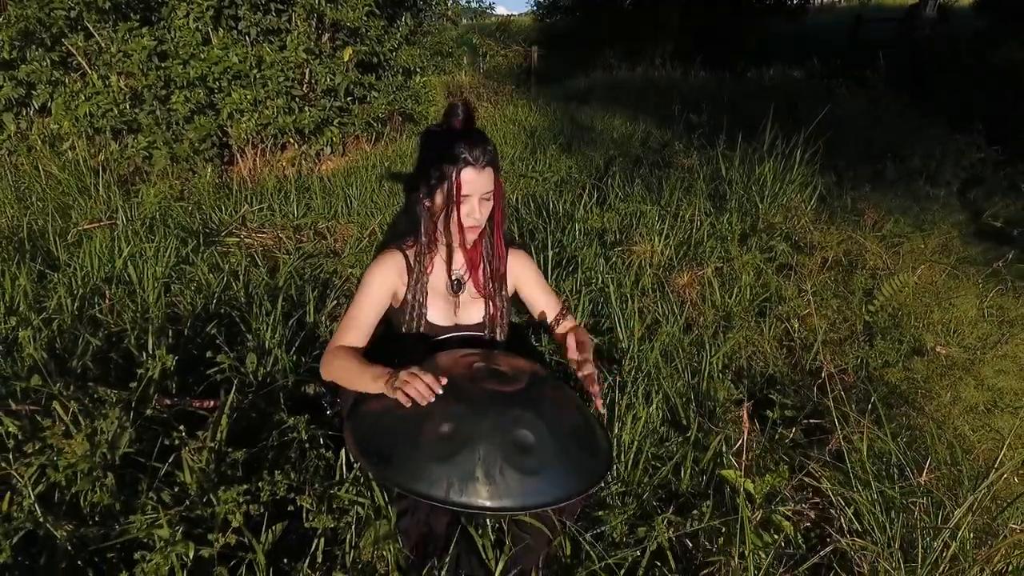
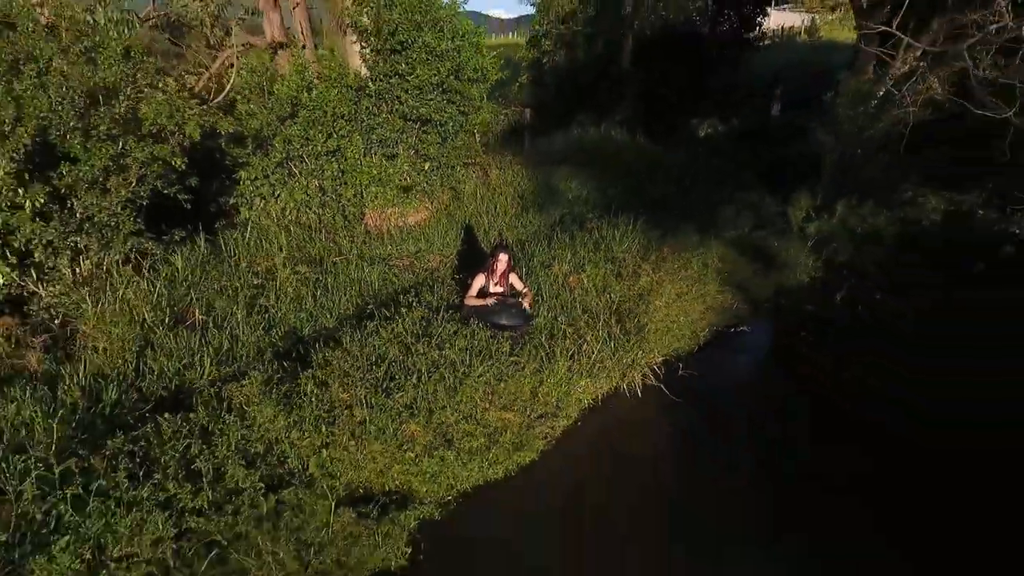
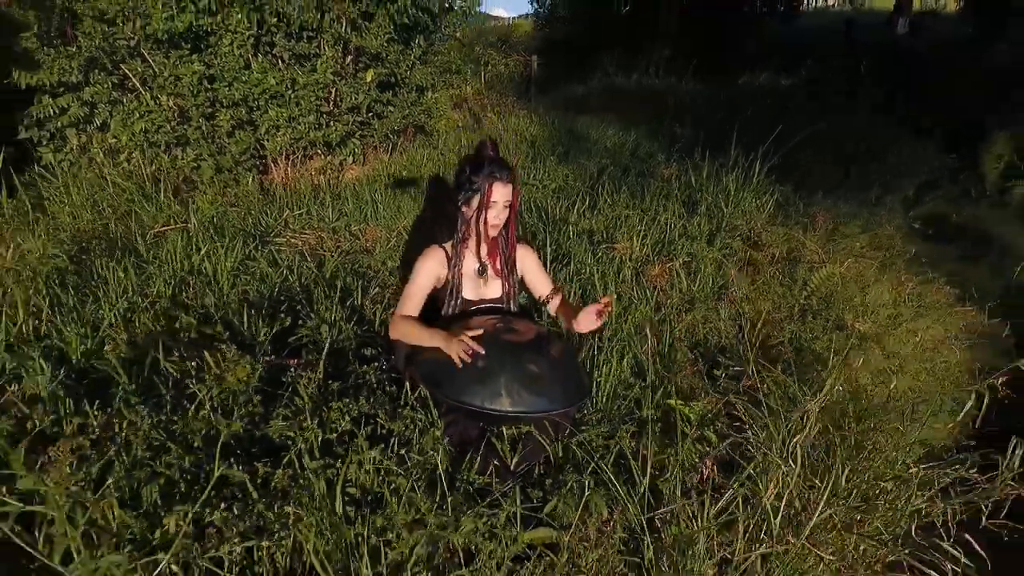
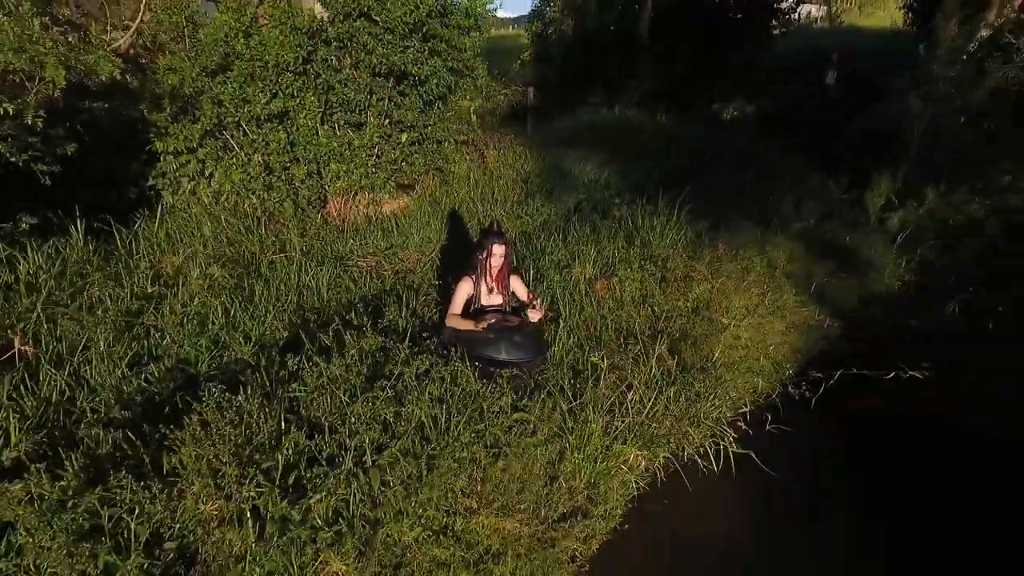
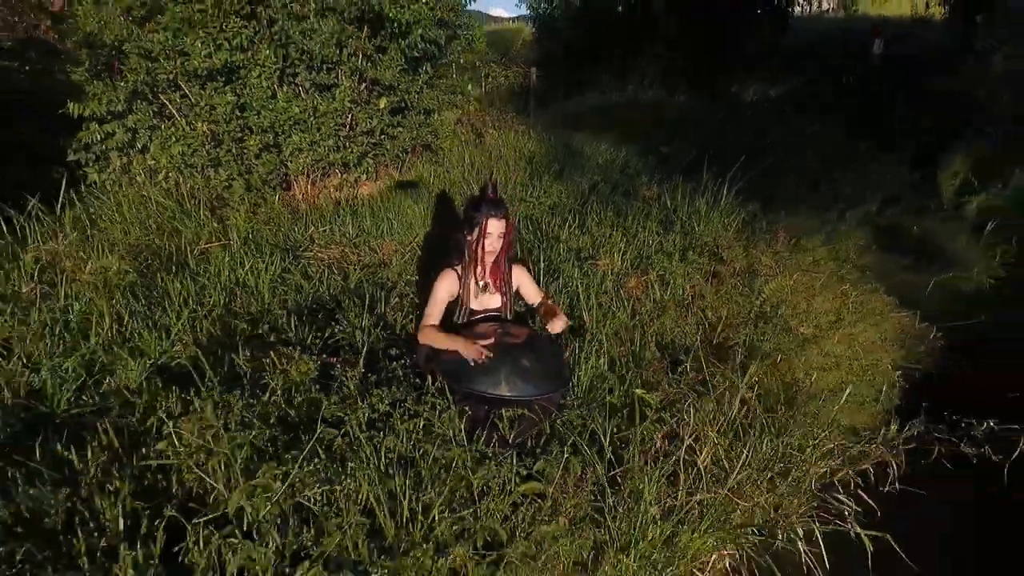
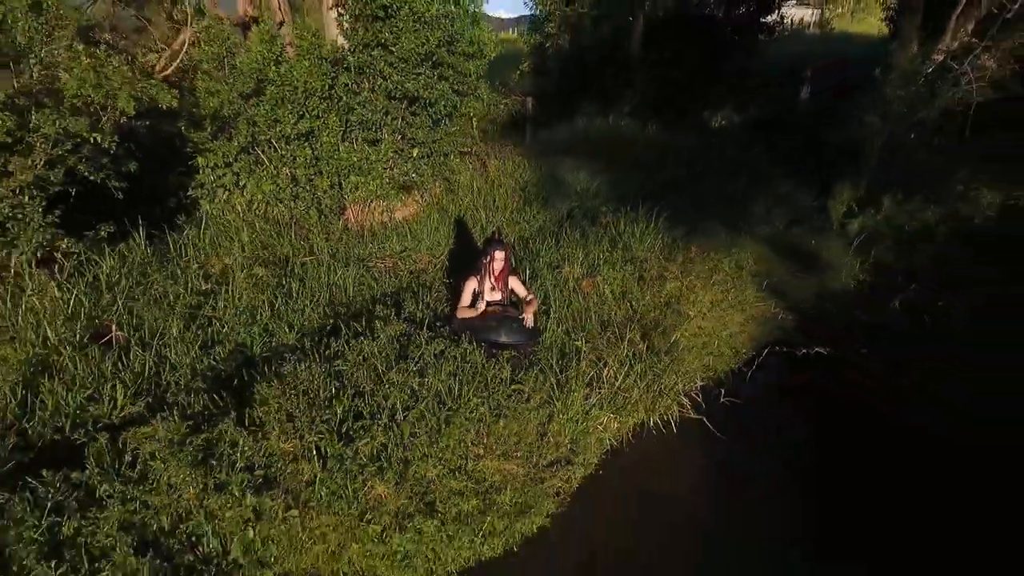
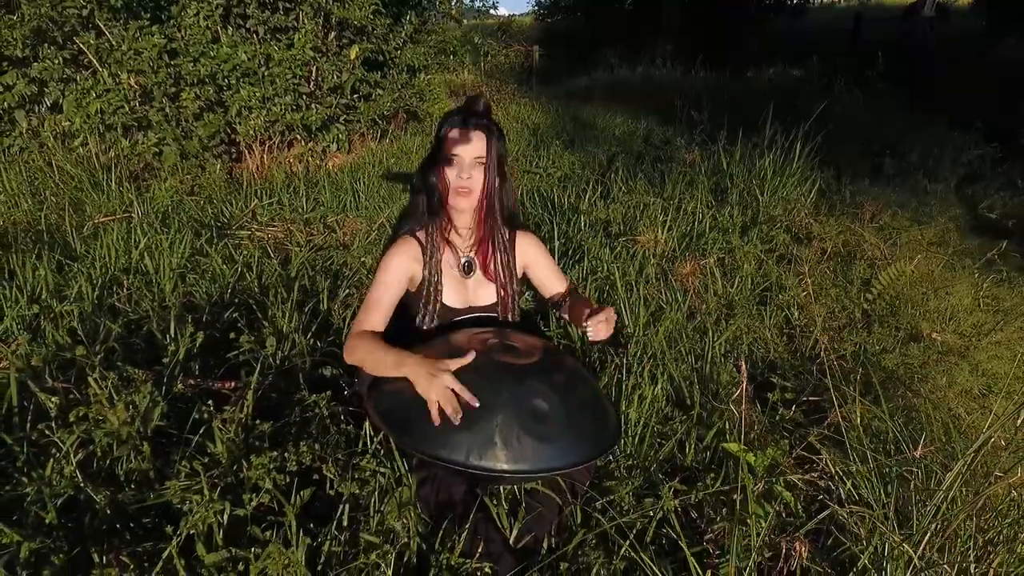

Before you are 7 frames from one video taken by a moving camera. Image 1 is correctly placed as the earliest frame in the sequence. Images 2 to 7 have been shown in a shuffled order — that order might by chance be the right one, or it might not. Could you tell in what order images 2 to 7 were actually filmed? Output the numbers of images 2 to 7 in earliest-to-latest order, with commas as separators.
7, 3, 5, 4, 6, 2
